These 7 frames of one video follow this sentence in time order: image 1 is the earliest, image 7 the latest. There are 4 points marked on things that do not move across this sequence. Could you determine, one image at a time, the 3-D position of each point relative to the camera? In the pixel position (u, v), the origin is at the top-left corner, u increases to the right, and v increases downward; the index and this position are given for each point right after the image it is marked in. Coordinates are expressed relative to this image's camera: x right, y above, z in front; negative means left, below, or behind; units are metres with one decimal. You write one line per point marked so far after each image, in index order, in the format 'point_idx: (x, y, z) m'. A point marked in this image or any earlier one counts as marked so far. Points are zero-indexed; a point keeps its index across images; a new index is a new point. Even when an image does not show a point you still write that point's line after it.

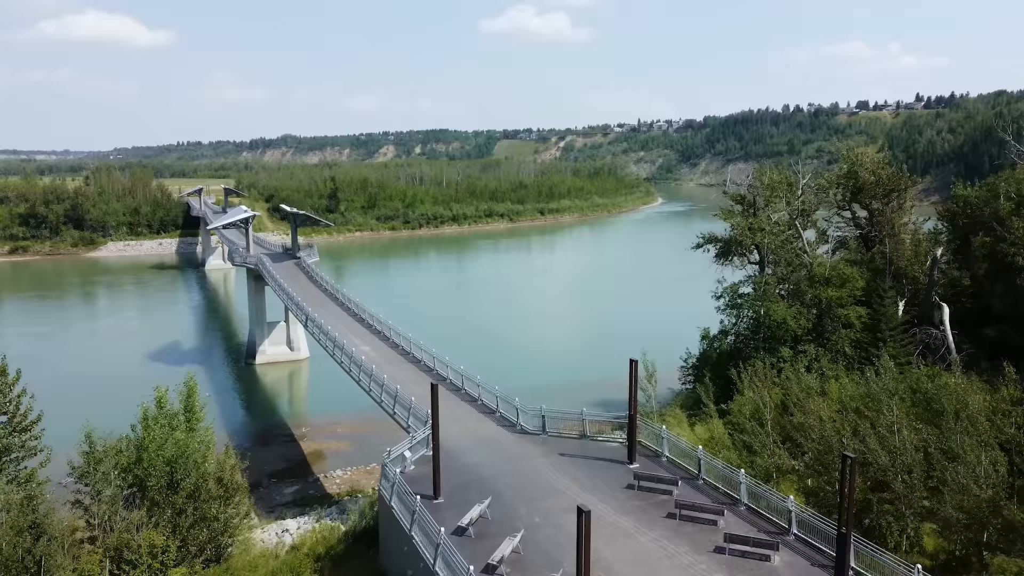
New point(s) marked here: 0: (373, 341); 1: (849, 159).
0: (-2.8, -1.1, +16.0) m
1: (+8.3, +3.2, +19.5) m
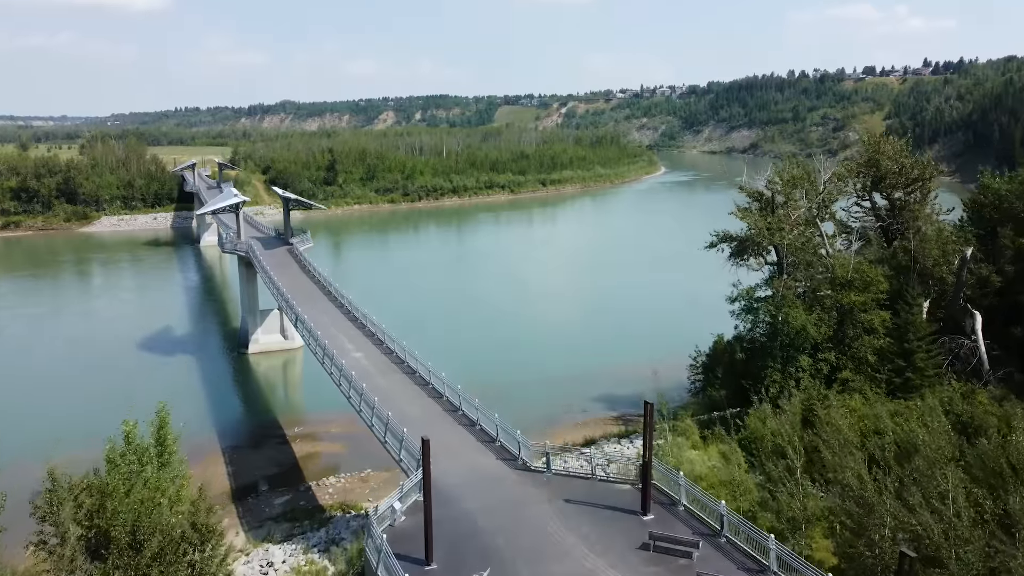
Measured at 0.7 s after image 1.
0: (-2.8, -1.1, +15.1) m
1: (+8.3, +3.3, +18.4) m
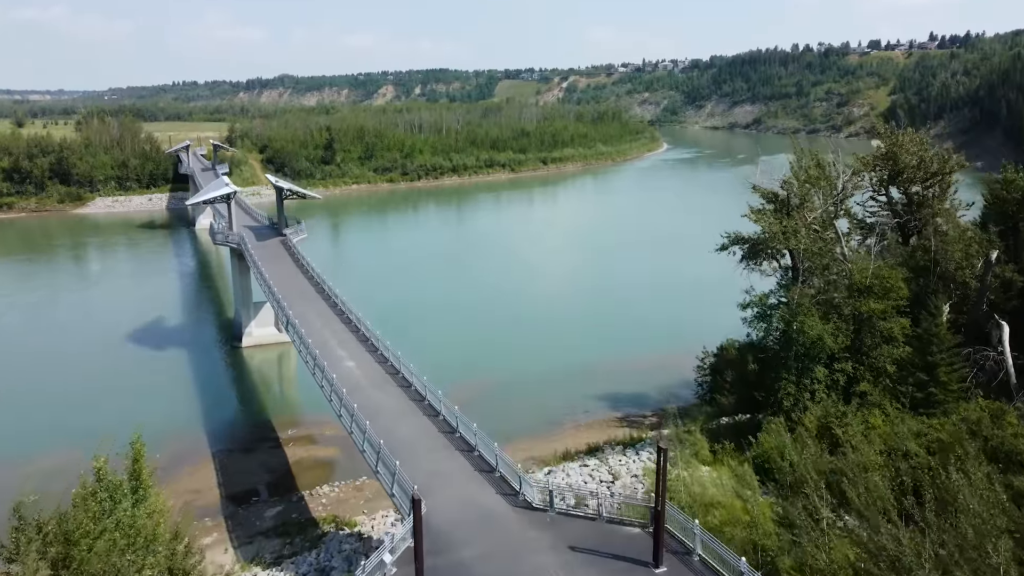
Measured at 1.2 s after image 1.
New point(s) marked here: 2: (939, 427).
0: (-2.8, -1.2, +14.4) m
1: (+8.3, +3.4, +17.6) m
2: (+6.2, -2.0, +11.4) m
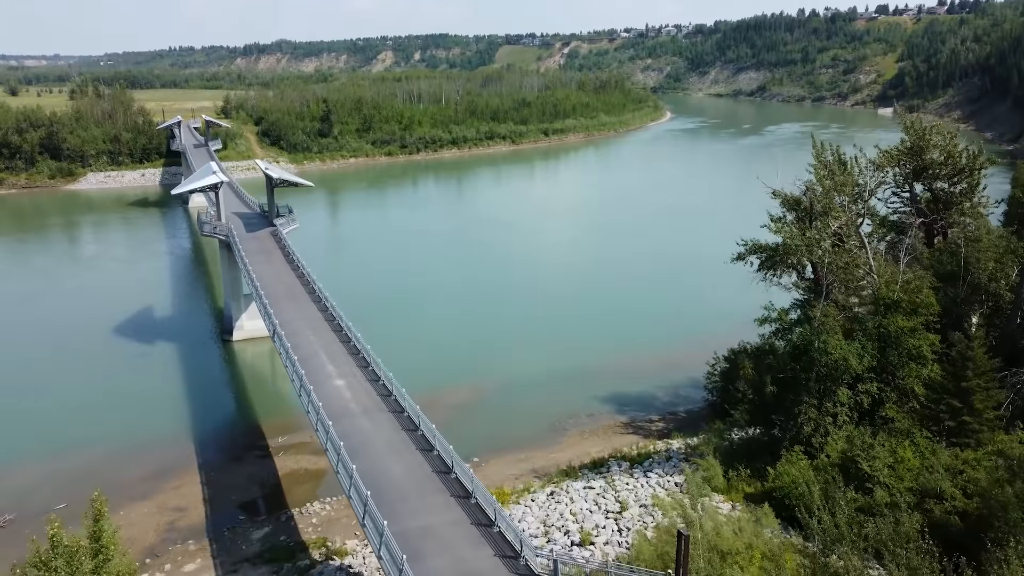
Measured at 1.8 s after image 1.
0: (-2.8, -1.4, +13.5) m
1: (+8.4, +3.3, +16.4) m
2: (+6.2, -2.3, +10.6) m
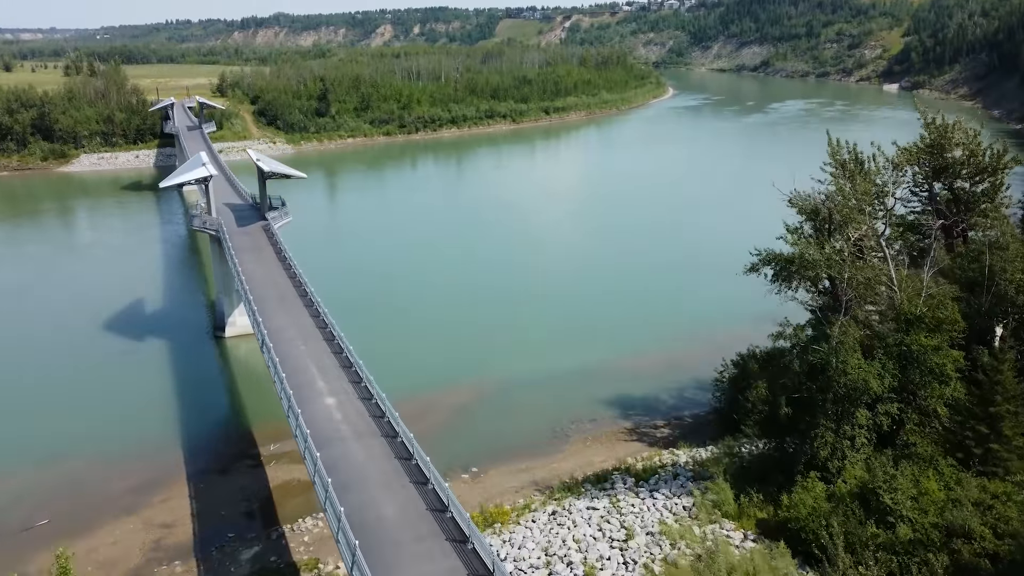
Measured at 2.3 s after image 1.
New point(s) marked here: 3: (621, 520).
0: (-2.8, -1.6, +12.9) m
1: (+8.4, +3.2, +15.6) m
2: (+6.2, -2.6, +9.9) m
3: (+1.7, -3.6, +12.3) m
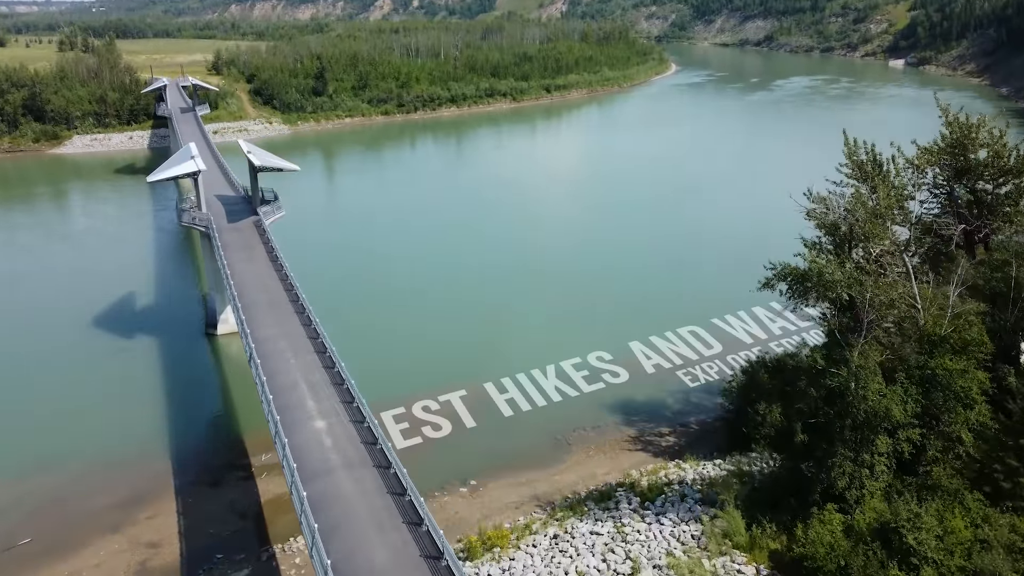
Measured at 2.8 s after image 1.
0: (-2.8, -1.8, +12.2) m
1: (+8.4, +3.0, +14.8) m
2: (+6.2, -2.9, +9.3) m
3: (+1.7, -3.9, +11.7) m
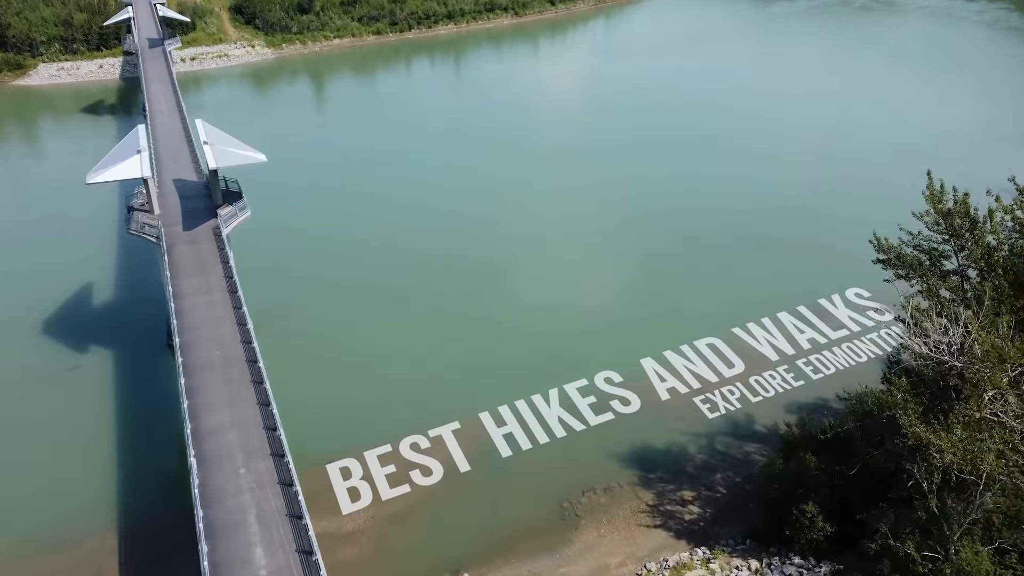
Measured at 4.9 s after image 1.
0: (-2.8, -3.4, +9.8) m
1: (+8.3, +1.8, +11.8) m
2: (+6.2, -4.8, +7.0) m
3: (+1.7, -5.5, +9.5) m
